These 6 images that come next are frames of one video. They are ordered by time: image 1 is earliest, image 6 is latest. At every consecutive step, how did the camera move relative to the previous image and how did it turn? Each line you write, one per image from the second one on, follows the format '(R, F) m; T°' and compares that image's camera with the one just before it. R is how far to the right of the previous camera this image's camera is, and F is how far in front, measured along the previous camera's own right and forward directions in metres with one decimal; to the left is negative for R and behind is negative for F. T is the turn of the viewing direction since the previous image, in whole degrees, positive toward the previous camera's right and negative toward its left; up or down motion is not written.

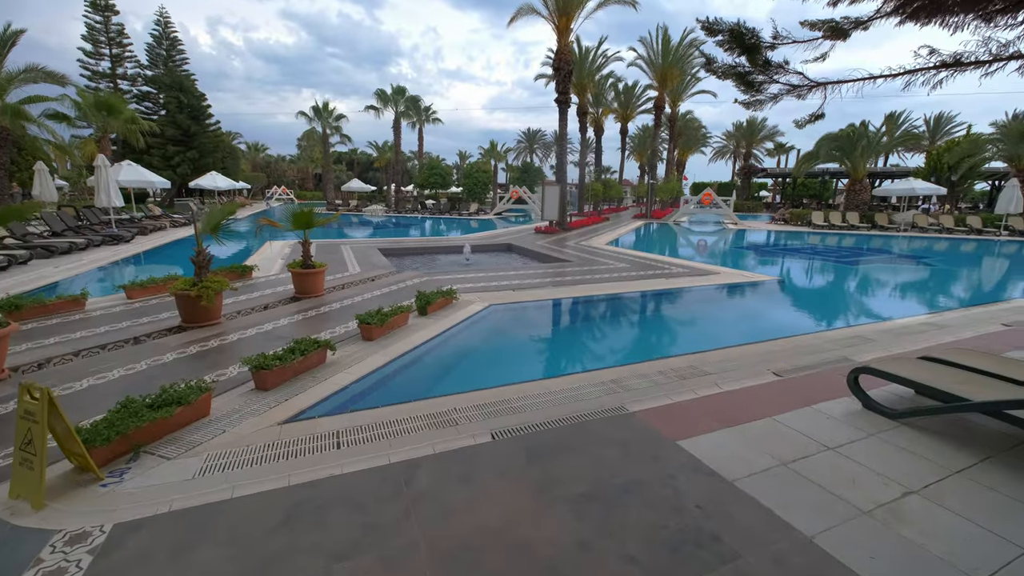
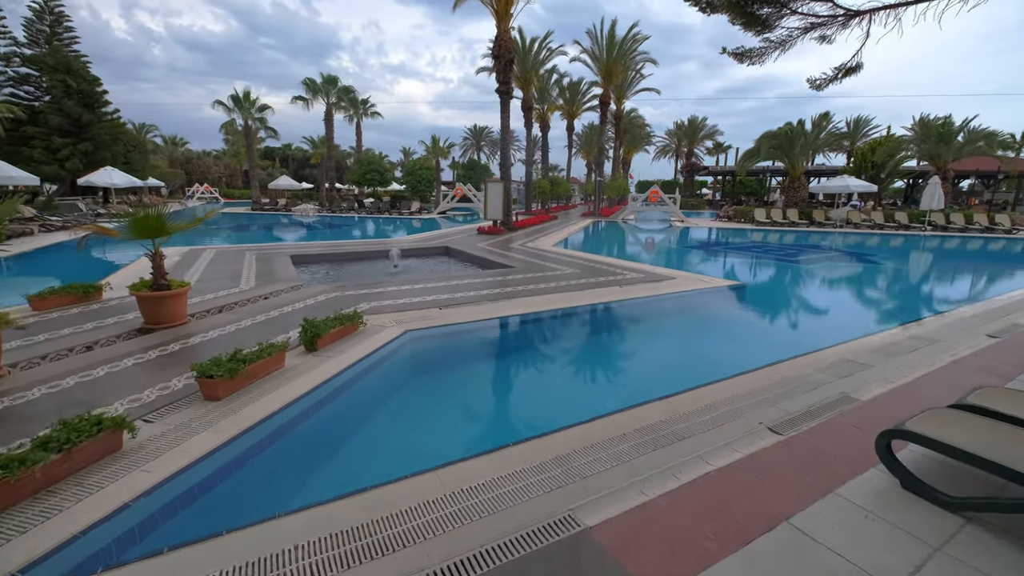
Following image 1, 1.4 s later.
(+0.3, +1.2) m; +6°
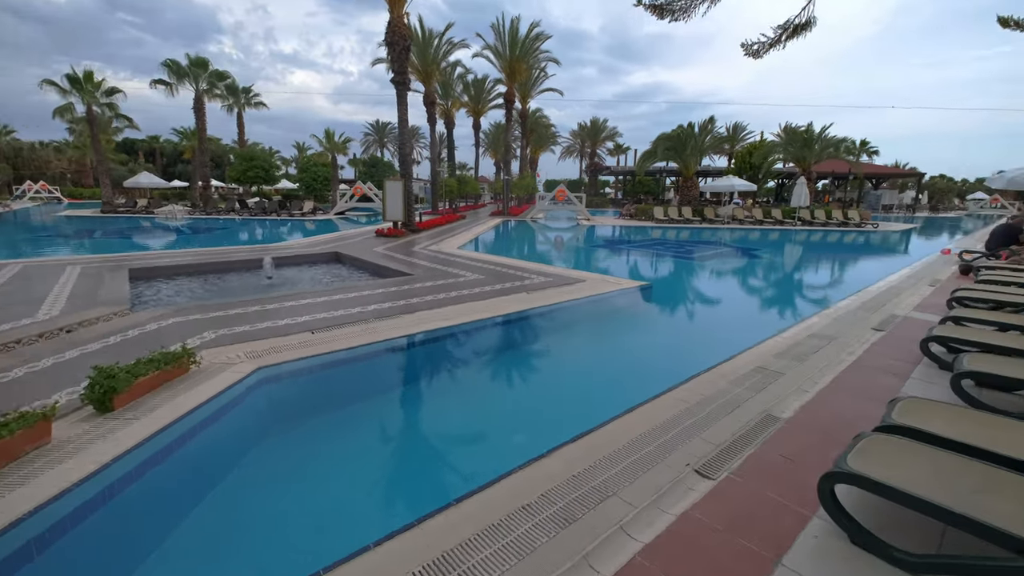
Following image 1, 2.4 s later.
(+0.3, +0.7) m; +11°
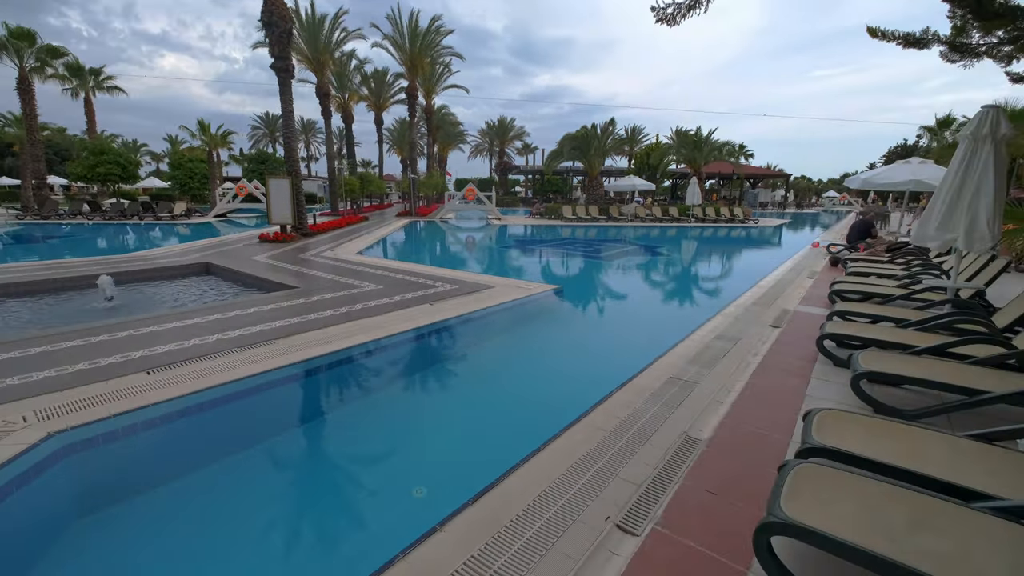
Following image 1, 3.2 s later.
(+0.2, +0.5) m; +11°
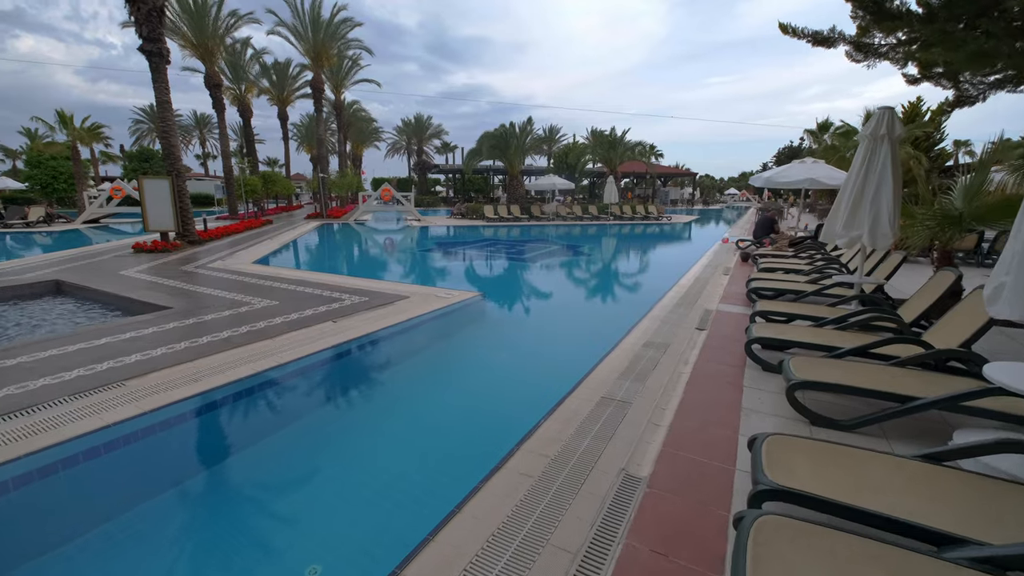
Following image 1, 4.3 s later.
(+0.1, +0.5) m; +9°
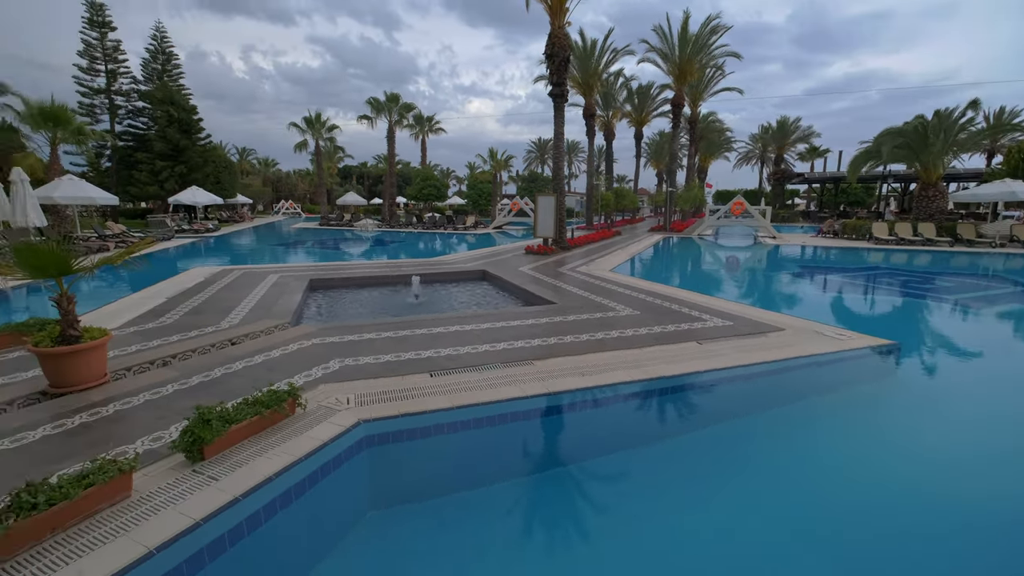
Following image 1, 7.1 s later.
(-0.8, +0.1) m; -40°
